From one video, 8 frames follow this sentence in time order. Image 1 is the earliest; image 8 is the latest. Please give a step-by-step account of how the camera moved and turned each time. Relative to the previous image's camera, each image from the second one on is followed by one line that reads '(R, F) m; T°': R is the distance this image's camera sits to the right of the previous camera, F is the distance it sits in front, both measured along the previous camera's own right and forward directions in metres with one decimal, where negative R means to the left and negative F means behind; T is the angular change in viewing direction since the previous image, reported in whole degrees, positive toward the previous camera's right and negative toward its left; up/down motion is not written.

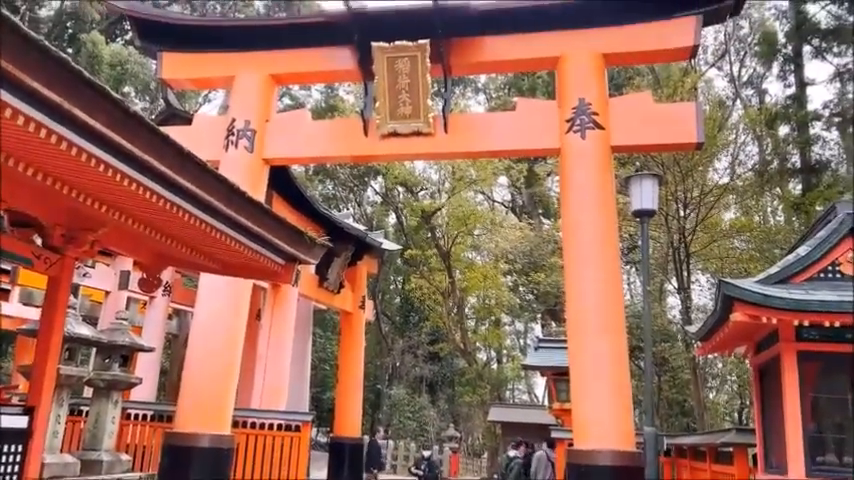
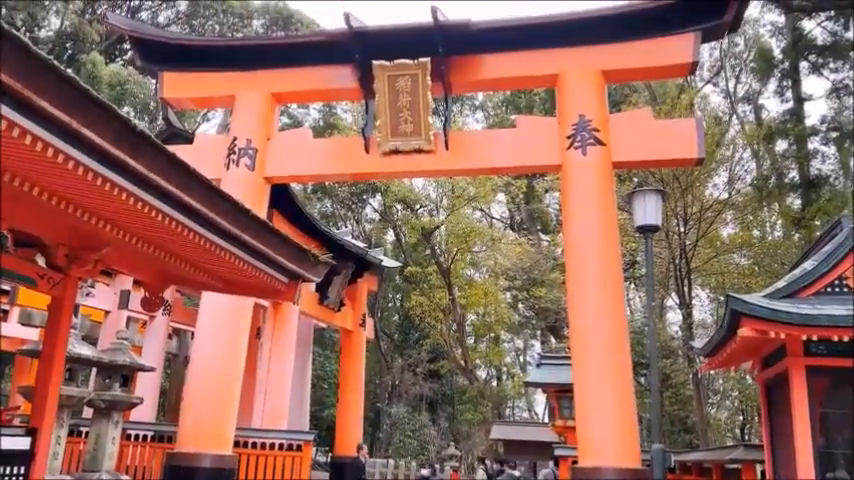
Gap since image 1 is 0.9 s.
(0.0, 0.0) m; 0°
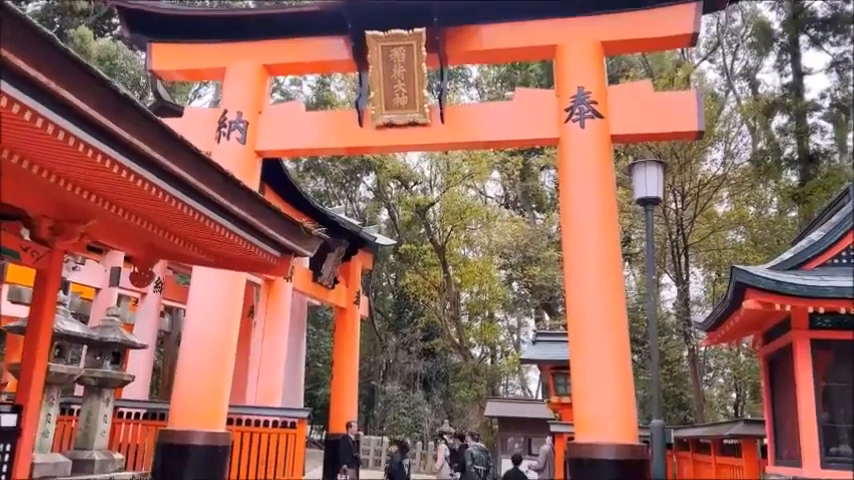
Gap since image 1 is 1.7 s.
(0.0, +0.1) m; 0°
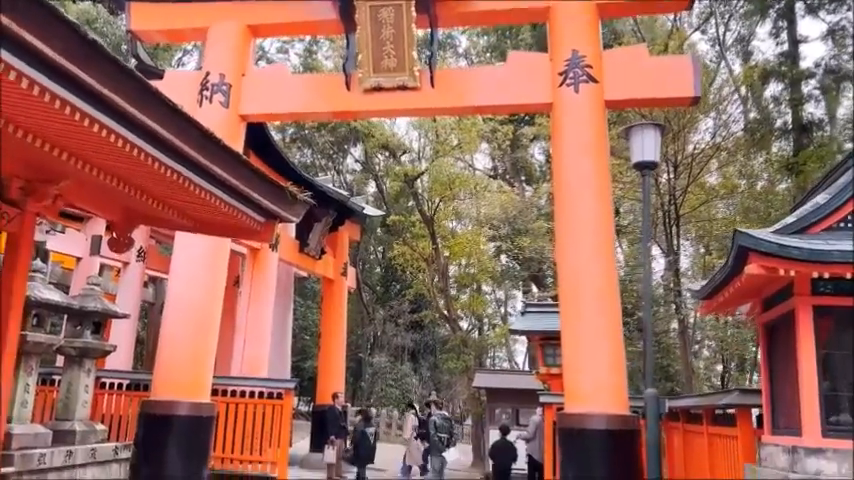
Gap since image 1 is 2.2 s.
(0.0, +0.2) m; +1°
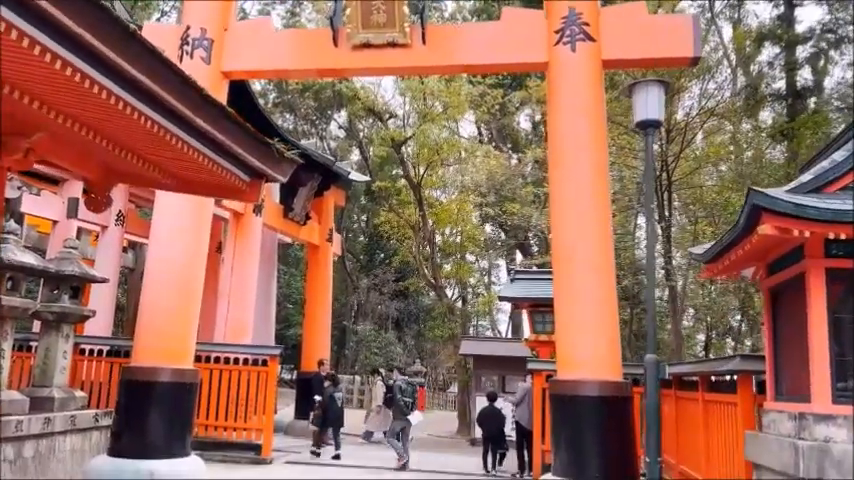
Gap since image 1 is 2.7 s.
(-0.1, +0.2) m; +1°
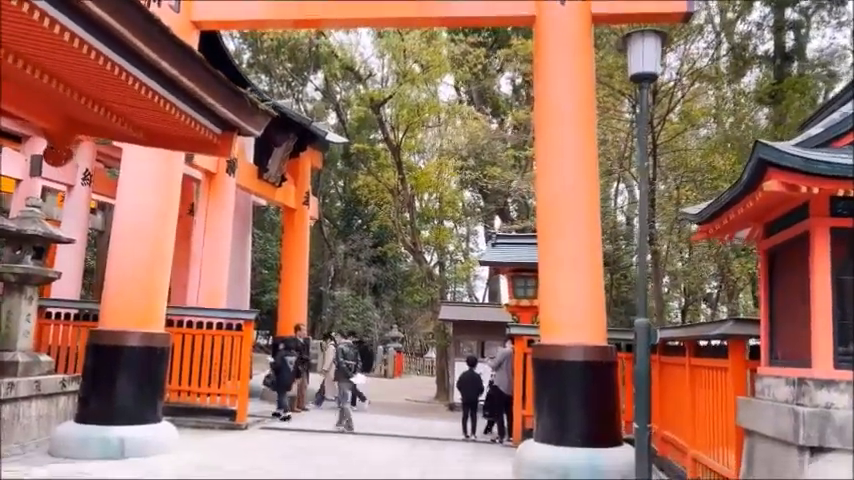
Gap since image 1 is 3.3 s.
(0.0, +0.3) m; +2°
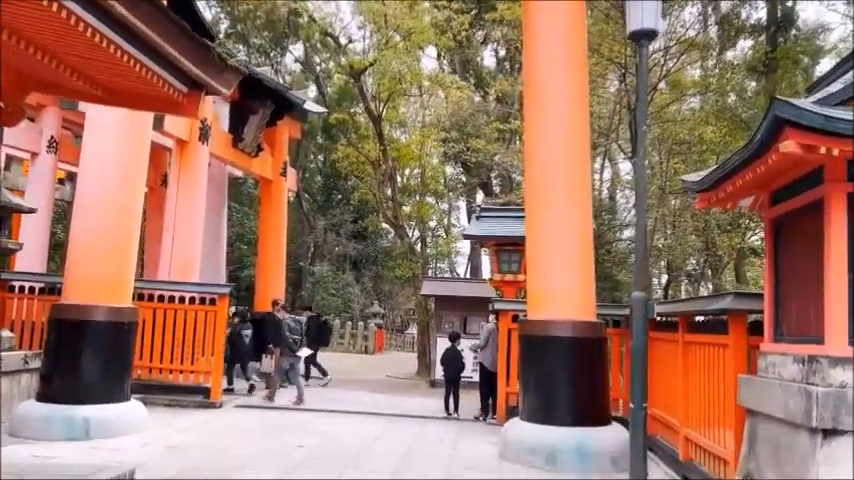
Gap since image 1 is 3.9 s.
(0.0, +0.3) m; +2°
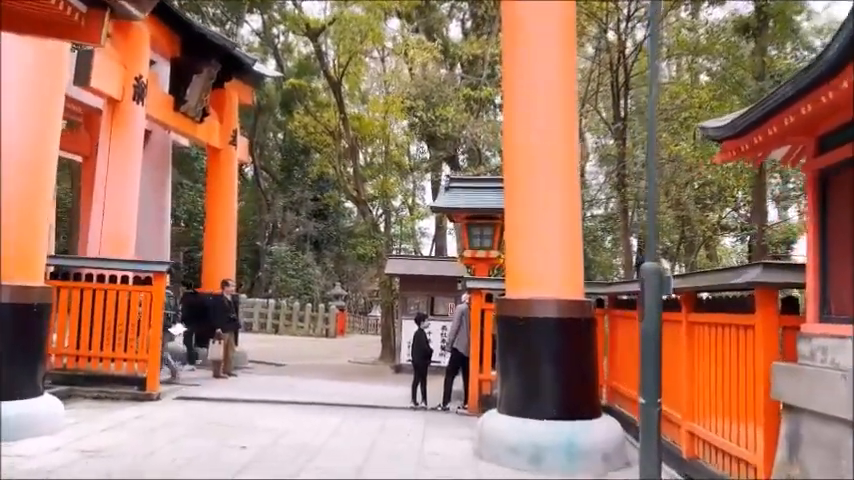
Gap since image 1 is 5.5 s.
(0.0, +0.9) m; +3°
